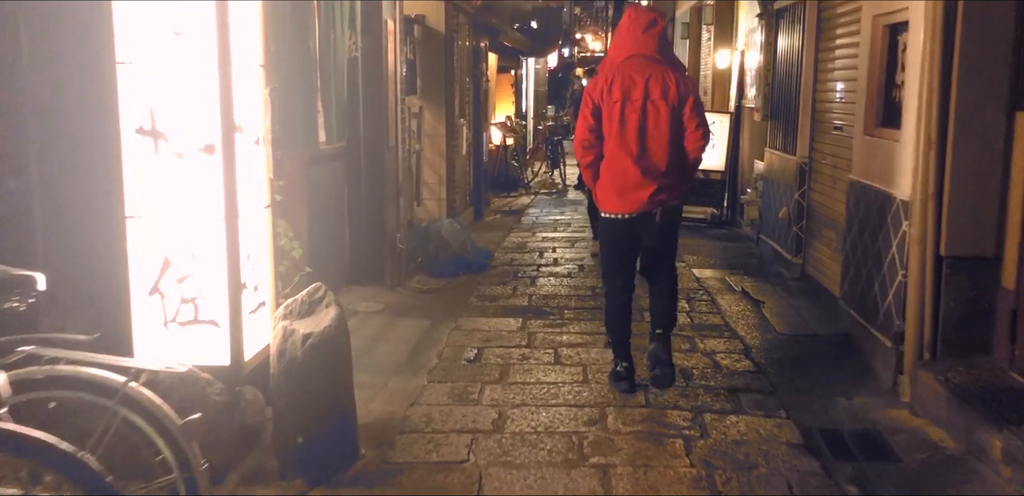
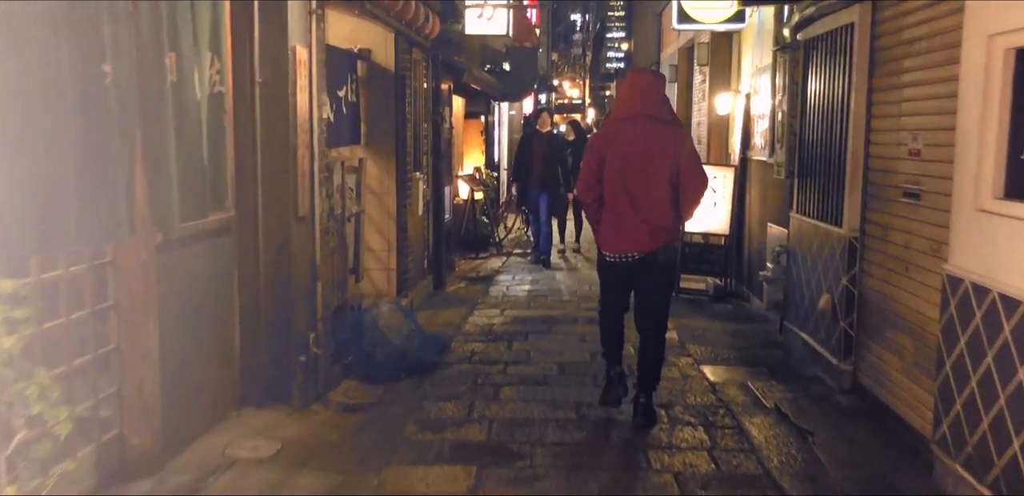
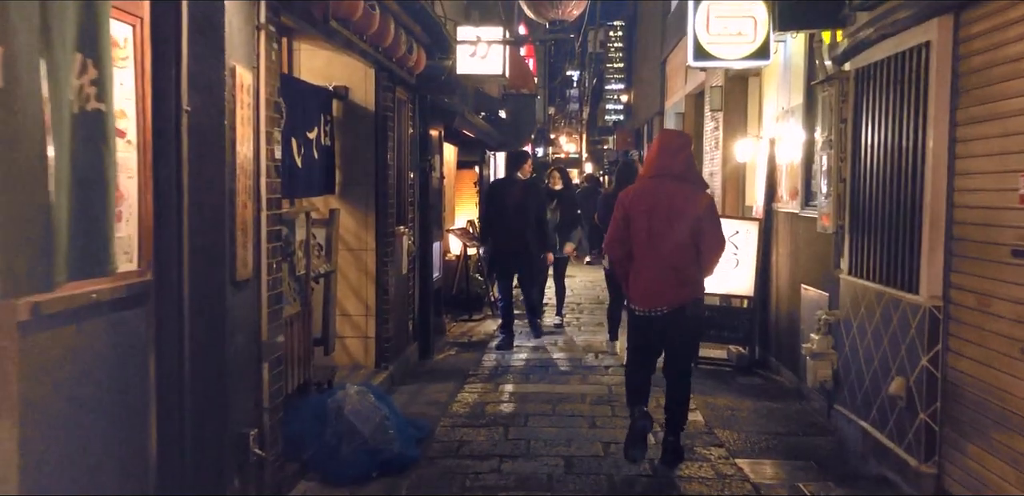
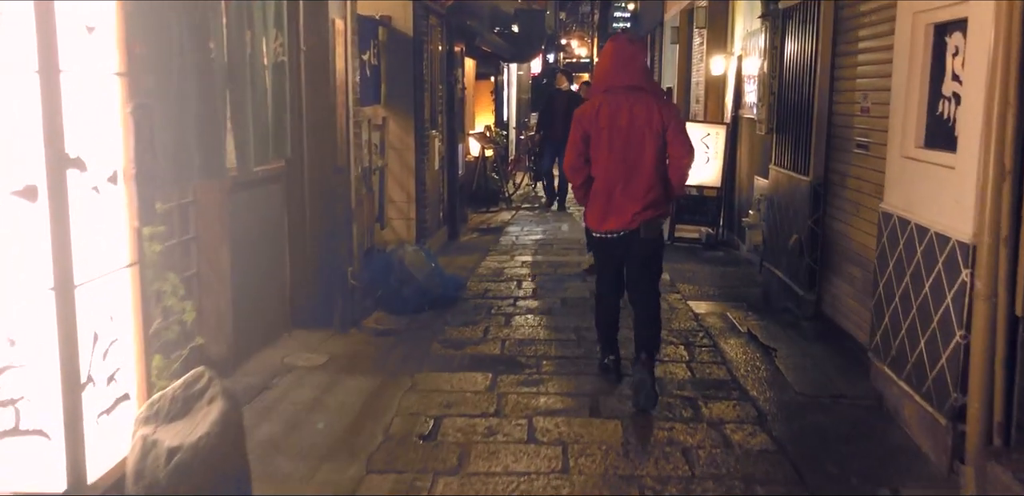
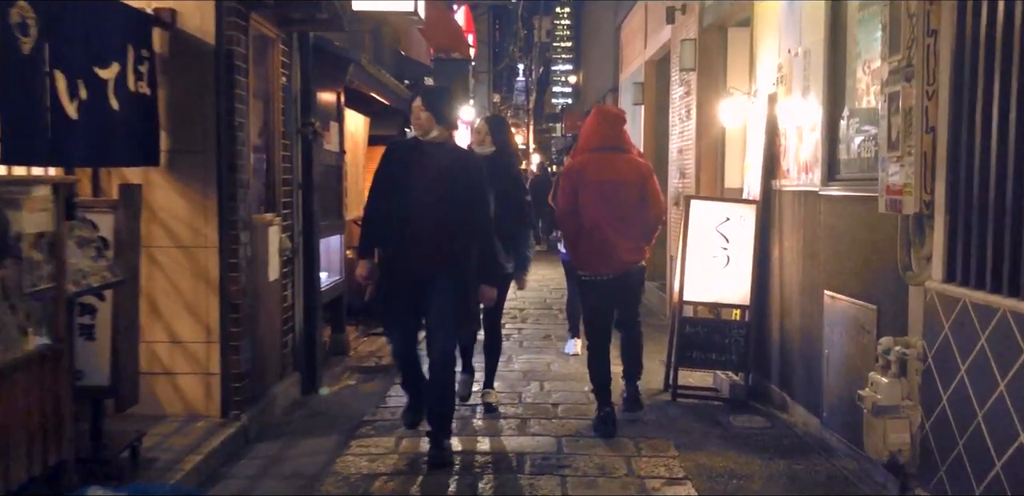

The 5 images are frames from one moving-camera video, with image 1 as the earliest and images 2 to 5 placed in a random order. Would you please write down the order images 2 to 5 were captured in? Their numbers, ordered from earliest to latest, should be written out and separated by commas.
4, 2, 3, 5
